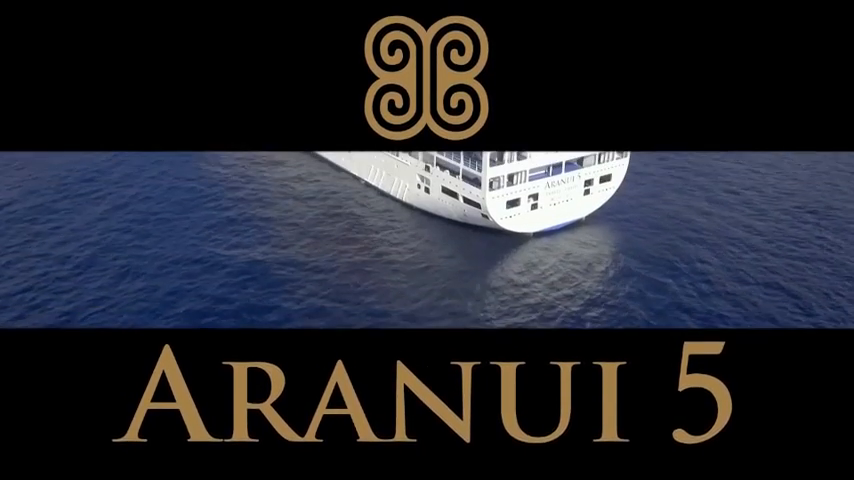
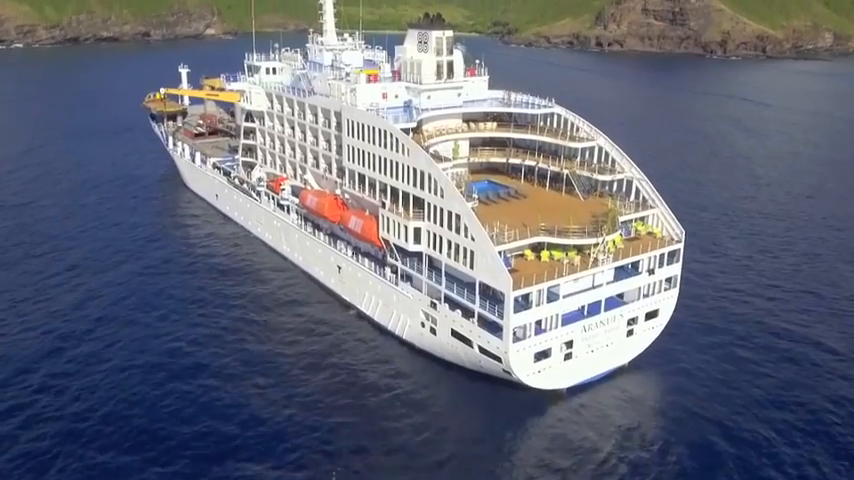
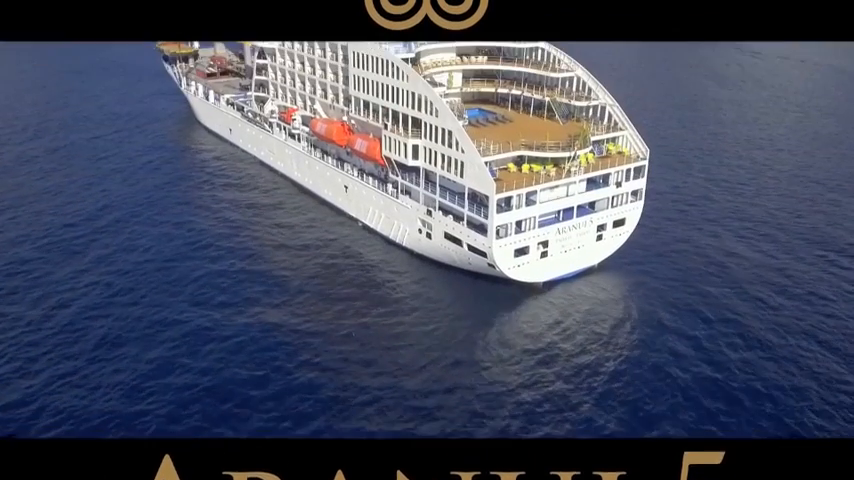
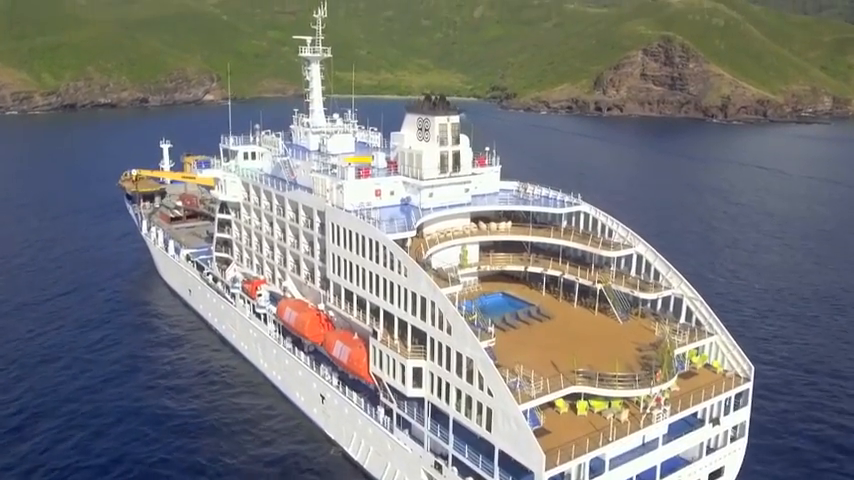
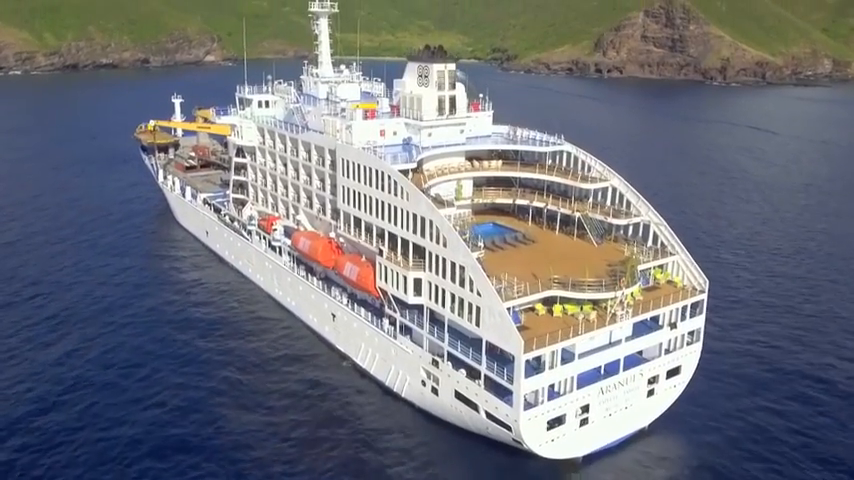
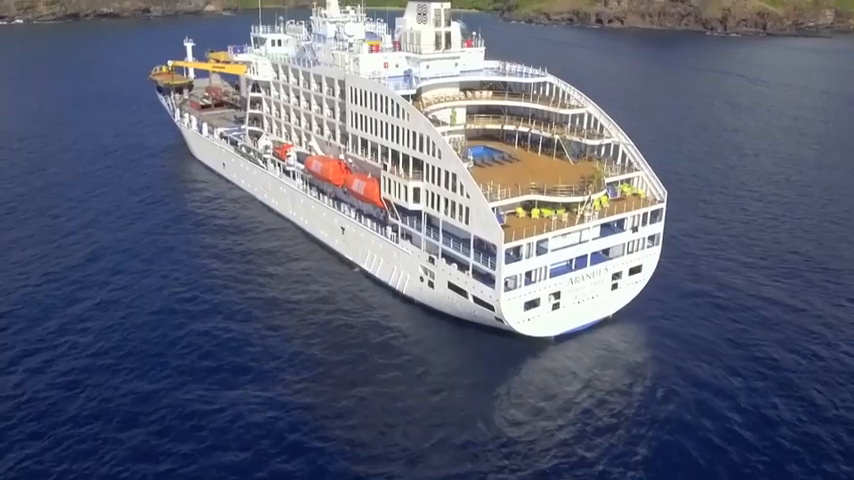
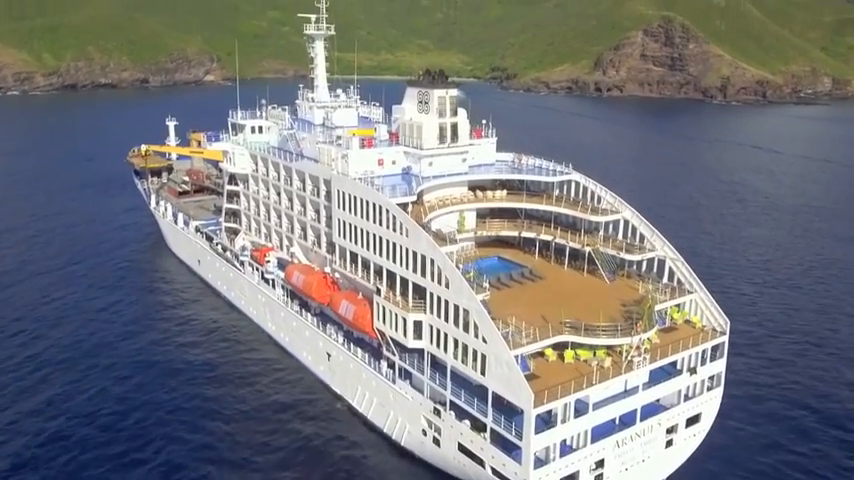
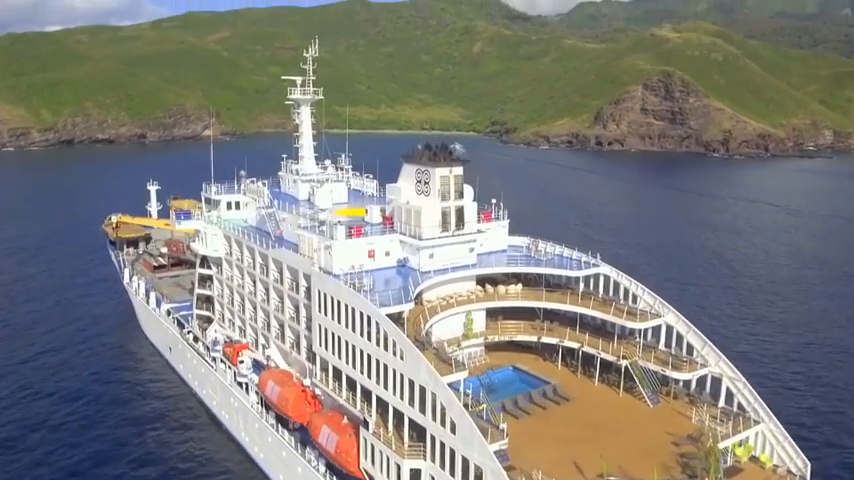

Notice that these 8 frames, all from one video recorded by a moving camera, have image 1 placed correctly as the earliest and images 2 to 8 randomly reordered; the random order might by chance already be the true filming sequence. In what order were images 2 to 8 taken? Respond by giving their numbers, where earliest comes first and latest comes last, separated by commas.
3, 6, 2, 5, 7, 4, 8
